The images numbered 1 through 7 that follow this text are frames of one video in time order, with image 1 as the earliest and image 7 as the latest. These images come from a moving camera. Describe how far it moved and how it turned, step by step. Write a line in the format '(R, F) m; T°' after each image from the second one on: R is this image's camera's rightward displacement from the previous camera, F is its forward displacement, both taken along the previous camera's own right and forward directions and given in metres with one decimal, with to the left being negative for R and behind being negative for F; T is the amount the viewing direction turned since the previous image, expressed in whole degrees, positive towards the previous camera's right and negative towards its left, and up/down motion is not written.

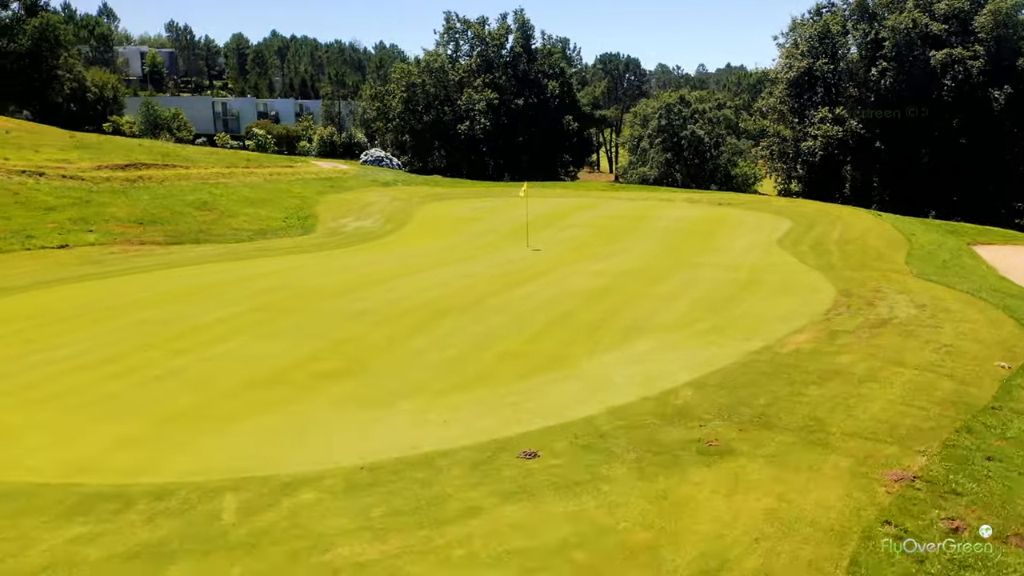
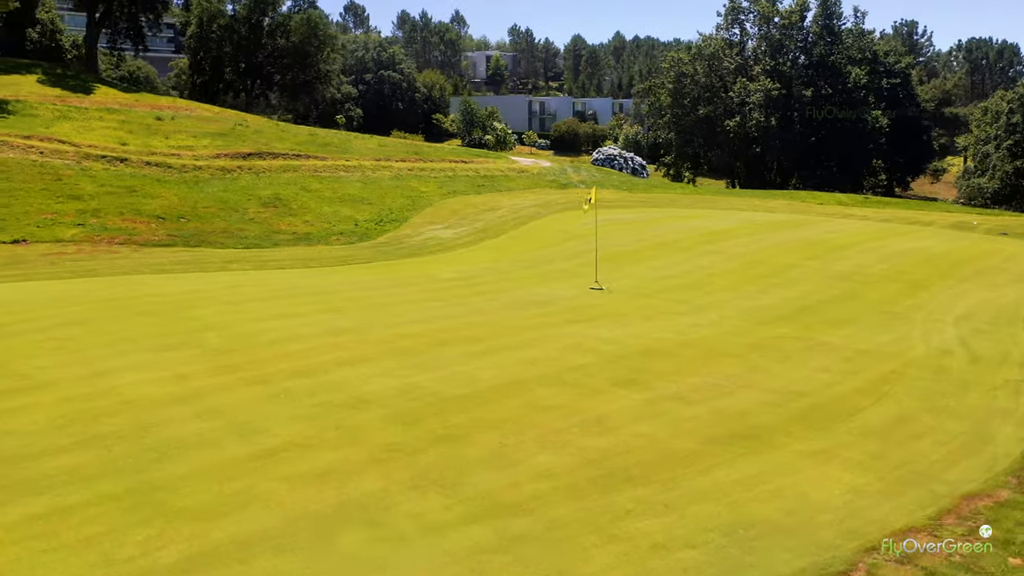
(+5.9, +9.1) m; -24°
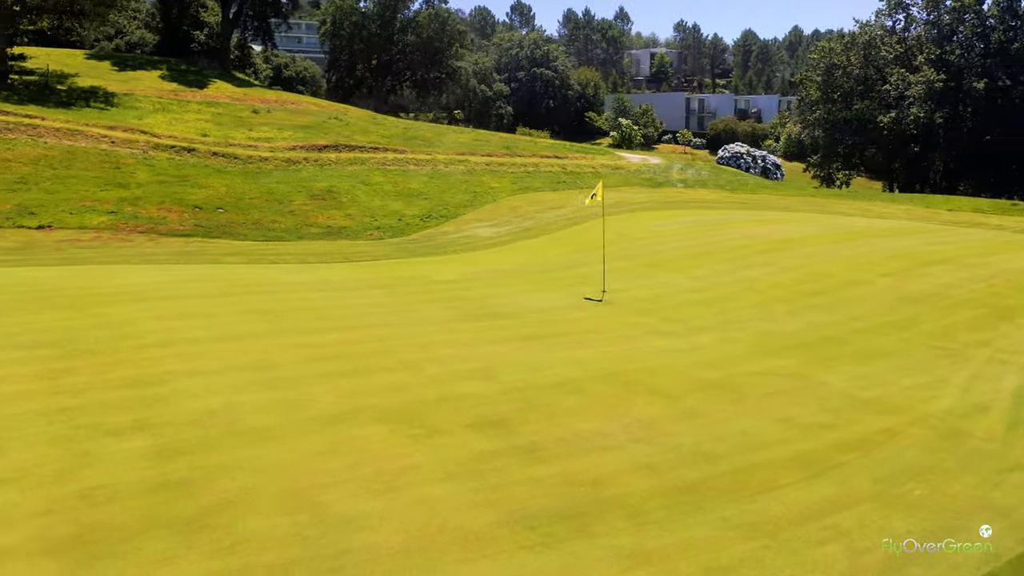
(+3.2, +2.3) m; -12°
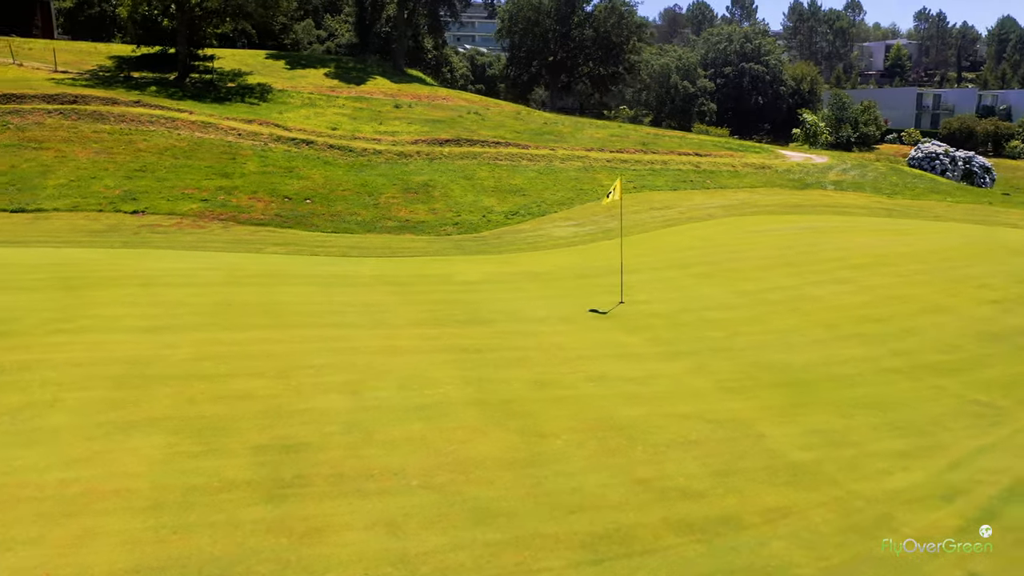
(+3.4, +1.7) m; -15°
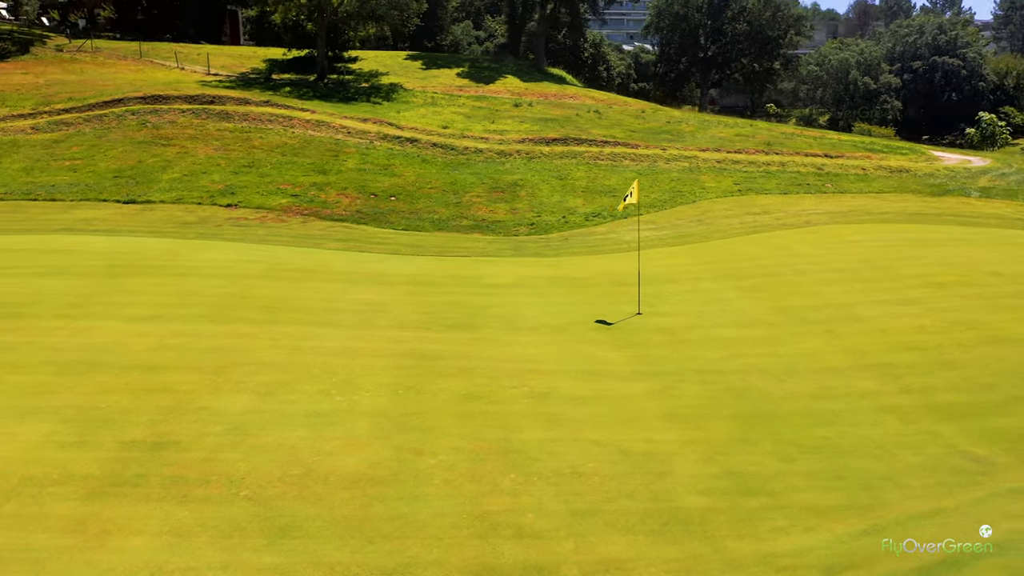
(+2.5, +0.8) m; -12°
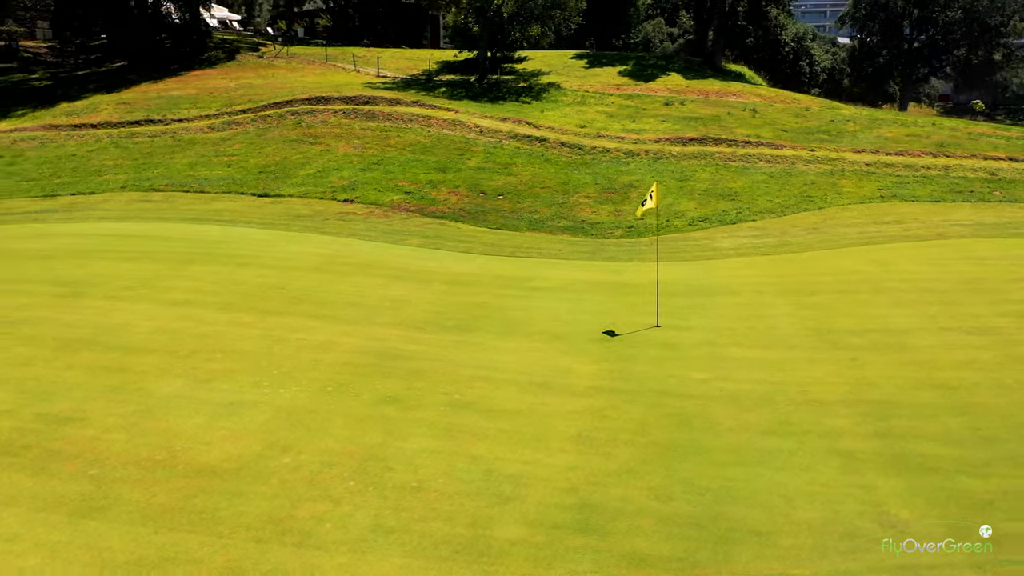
(+2.8, +0.6) m; -14°
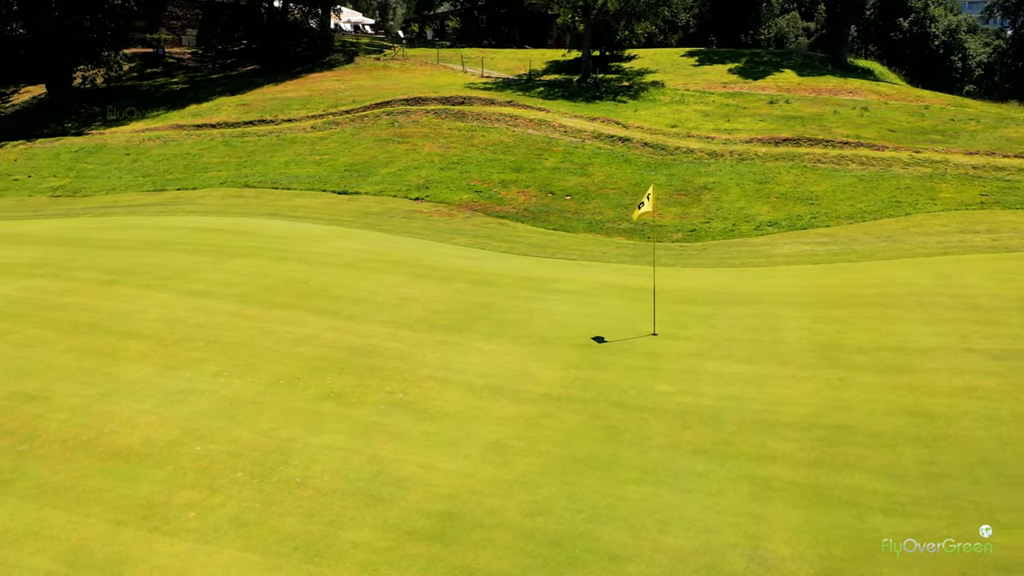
(+2.0, +0.3) m; -10°
